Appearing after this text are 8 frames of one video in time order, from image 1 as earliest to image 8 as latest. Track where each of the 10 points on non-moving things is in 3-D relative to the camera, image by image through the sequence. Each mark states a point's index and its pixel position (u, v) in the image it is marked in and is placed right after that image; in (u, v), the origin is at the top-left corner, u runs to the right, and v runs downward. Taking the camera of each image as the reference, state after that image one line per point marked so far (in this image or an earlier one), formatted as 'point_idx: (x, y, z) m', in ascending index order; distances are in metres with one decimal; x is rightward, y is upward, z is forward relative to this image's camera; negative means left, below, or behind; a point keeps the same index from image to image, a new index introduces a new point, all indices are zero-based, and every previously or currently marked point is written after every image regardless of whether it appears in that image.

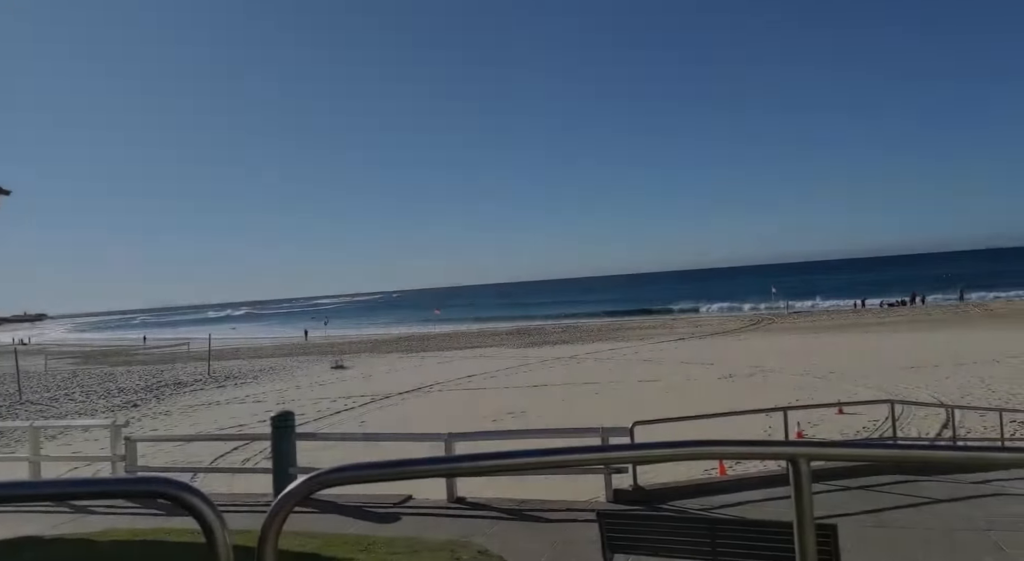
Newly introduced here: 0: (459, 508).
0: (-0.5, -2.2, +7.6) m
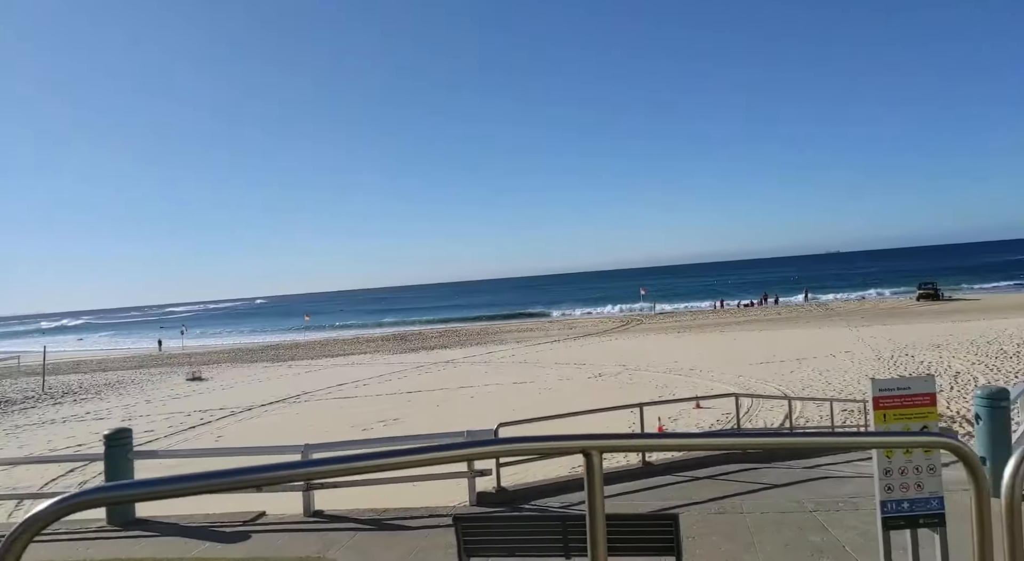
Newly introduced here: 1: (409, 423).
0: (-1.8, -2.2, +7.5) m
1: (-2.3, -3.2, +17.6) m
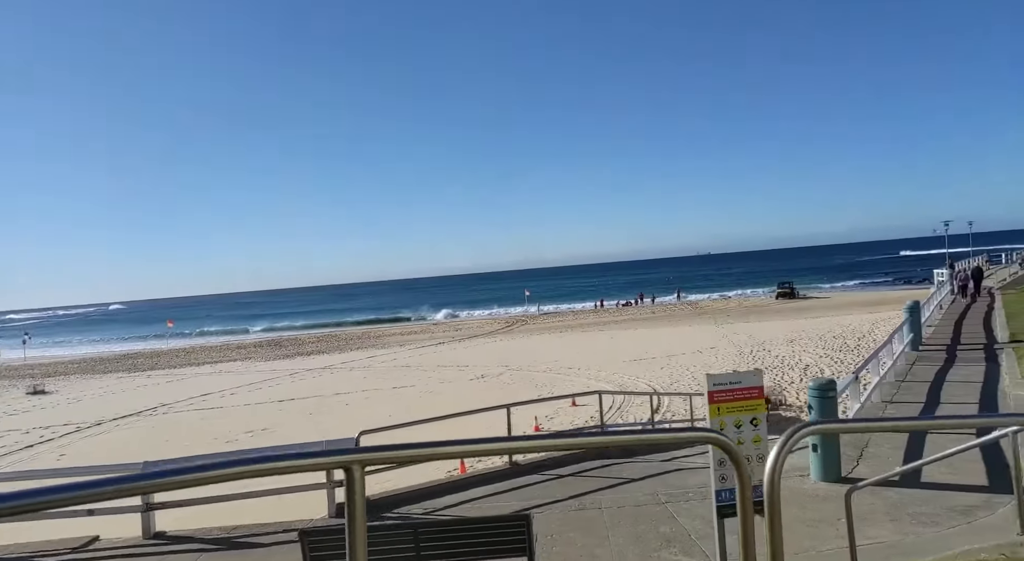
0: (-3.1, -2.3, +7.1) m
1: (-5.0, -3.3, +17.0) m
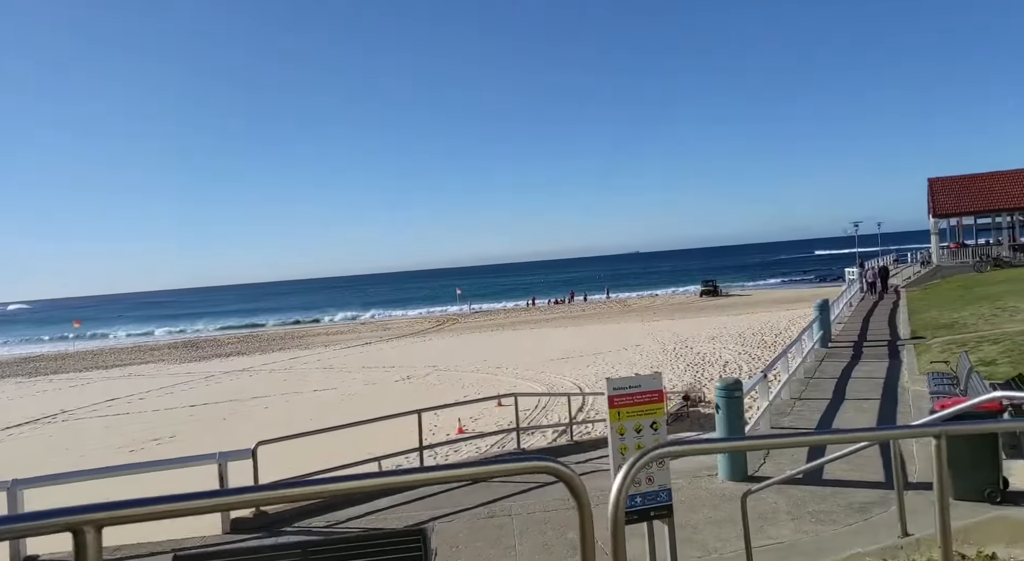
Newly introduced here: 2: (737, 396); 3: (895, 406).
0: (-3.8, -2.3, +6.7) m
1: (-6.6, -3.3, +16.4) m
2: (+1.9, -1.0, +6.7) m
3: (+4.5, -1.5, +9.5) m
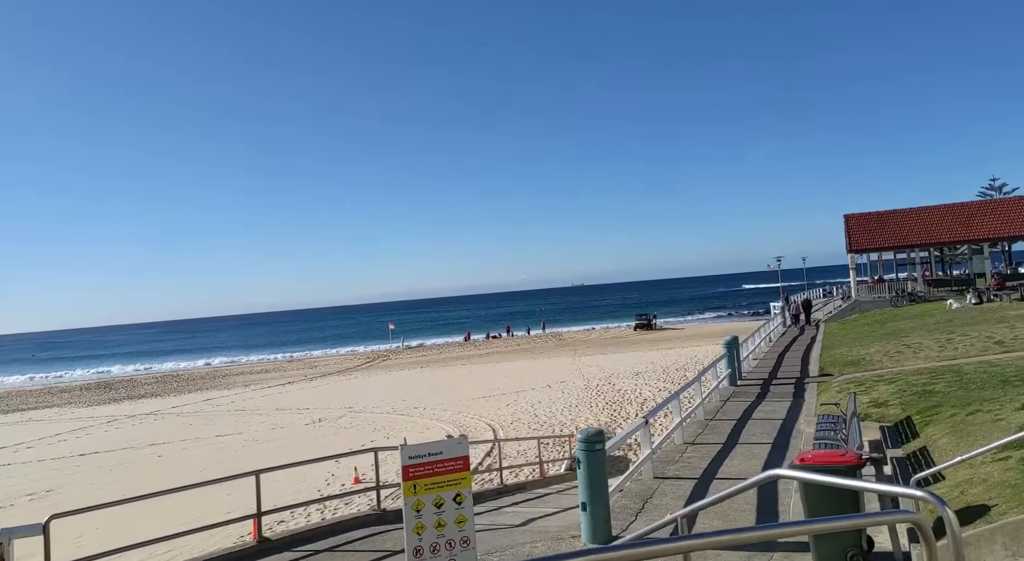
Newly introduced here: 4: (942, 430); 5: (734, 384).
0: (-5.0, -2.7, +5.8) m
1: (-8.5, -4.1, +15.2) m
2: (+0.7, -1.3, +6.2) m
3: (+3.1, -2.0, +9.2) m
4: (+4.2, -1.5, +7.9) m
5: (+4.3, -2.0, +15.4) m
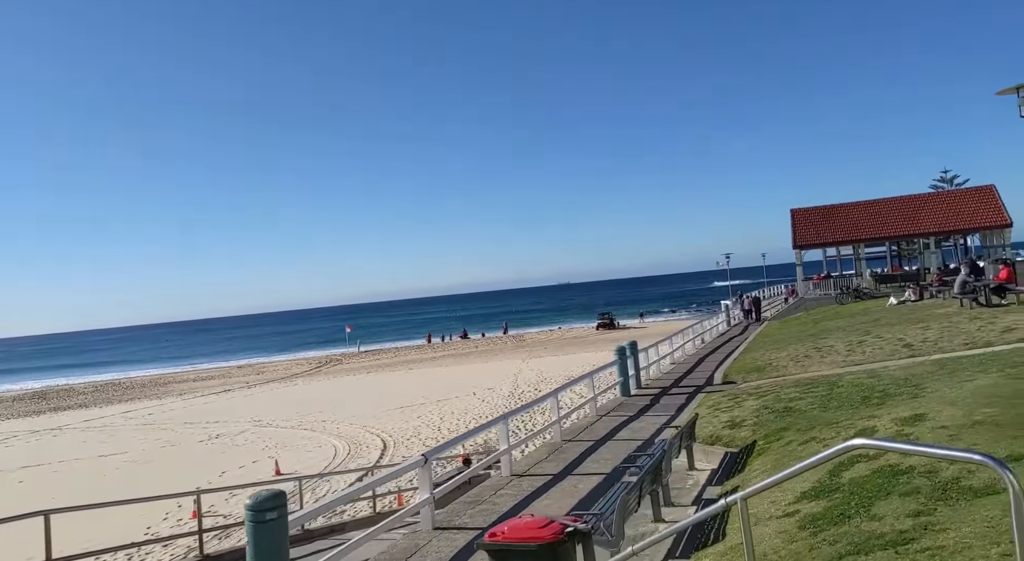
0: (-7.1, -2.9, +4.2) m
1: (-10.8, -4.3, +13.6) m
2: (-1.4, -1.4, +4.8) m
3: (+1.0, -2.0, +7.9) m
4: (+2.1, -1.5, +6.6) m
5: (+2.0, -2.0, +14.1) m
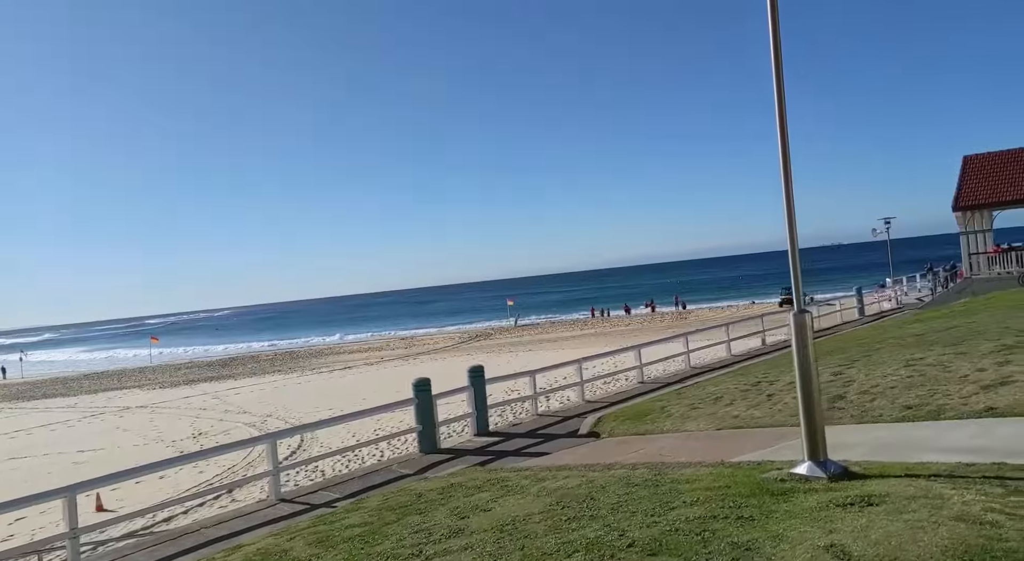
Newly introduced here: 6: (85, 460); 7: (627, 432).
0: (-11.4, -3.3, +4.2) m
1: (-12.3, -4.3, +14.3) m
2: (-5.8, -1.8, +3.1) m
3: (-2.7, -2.3, +5.4) m
4: (-2.0, -1.8, +3.8) m
5: (0.0, -2.0, +11.1) m
6: (-10.9, -4.2, +19.4) m
7: (+1.2, -1.7, +8.7) m
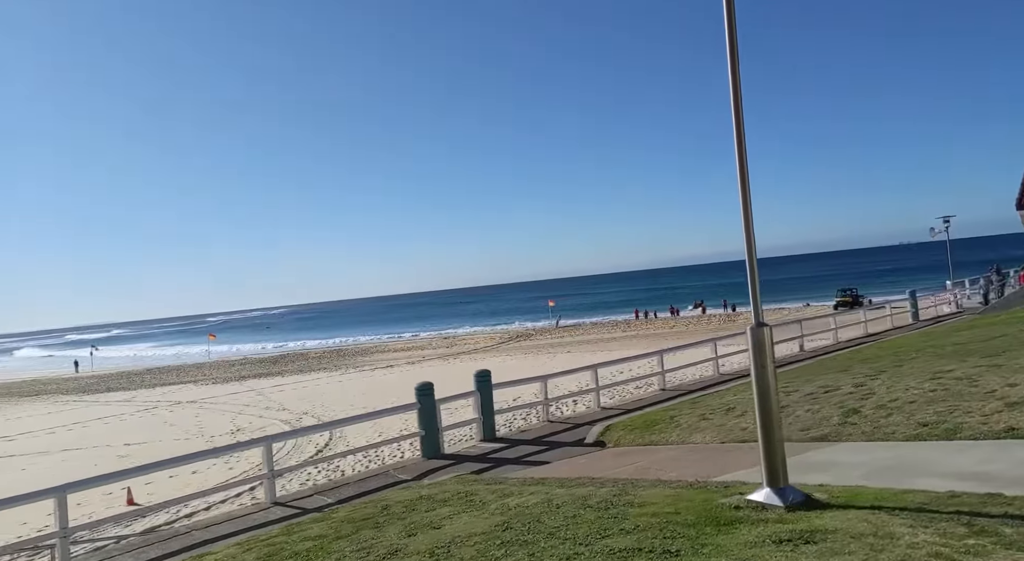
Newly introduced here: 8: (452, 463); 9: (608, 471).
0: (-11.7, -3.2, +4.8) m
1: (-11.9, -4.2, +14.9) m
2: (-6.2, -1.8, +3.3) m
3: (-2.9, -2.3, +5.4) m
4: (-2.3, -1.9, +3.8) m
5: (+0.2, -2.1, +10.8) m
6: (-10.1, -4.2, +20.0) m
7: (+1.2, -1.7, +8.4) m
8: (-0.9, -2.2, +8.7) m
9: (+0.9, -1.7, +7.0) m
